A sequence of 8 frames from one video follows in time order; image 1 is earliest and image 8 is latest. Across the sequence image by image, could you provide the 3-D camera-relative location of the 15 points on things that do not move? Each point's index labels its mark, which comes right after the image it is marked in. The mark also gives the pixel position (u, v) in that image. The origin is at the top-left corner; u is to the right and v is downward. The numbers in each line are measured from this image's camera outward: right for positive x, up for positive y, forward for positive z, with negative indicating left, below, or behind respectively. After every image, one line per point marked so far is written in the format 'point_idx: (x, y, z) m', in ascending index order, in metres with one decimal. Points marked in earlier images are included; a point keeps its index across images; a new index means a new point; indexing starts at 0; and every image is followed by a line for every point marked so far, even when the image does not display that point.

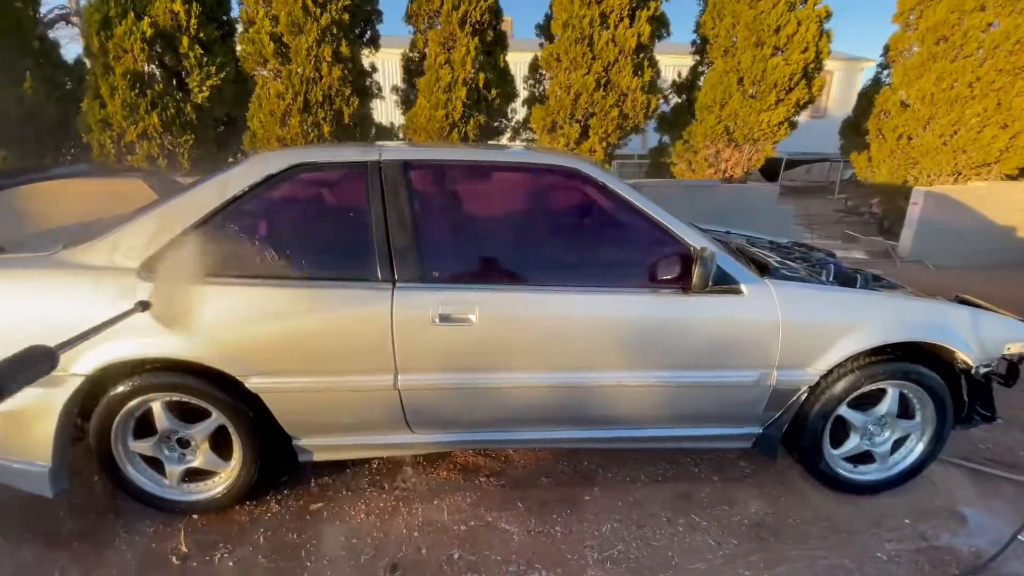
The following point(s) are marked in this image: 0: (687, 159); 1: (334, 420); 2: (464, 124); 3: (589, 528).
0: (+2.6, +1.9, +7.1) m
1: (-0.9, -0.7, +2.4) m
2: (-0.6, +2.1, +6.2) m
3: (+0.4, -1.2, +2.5) m
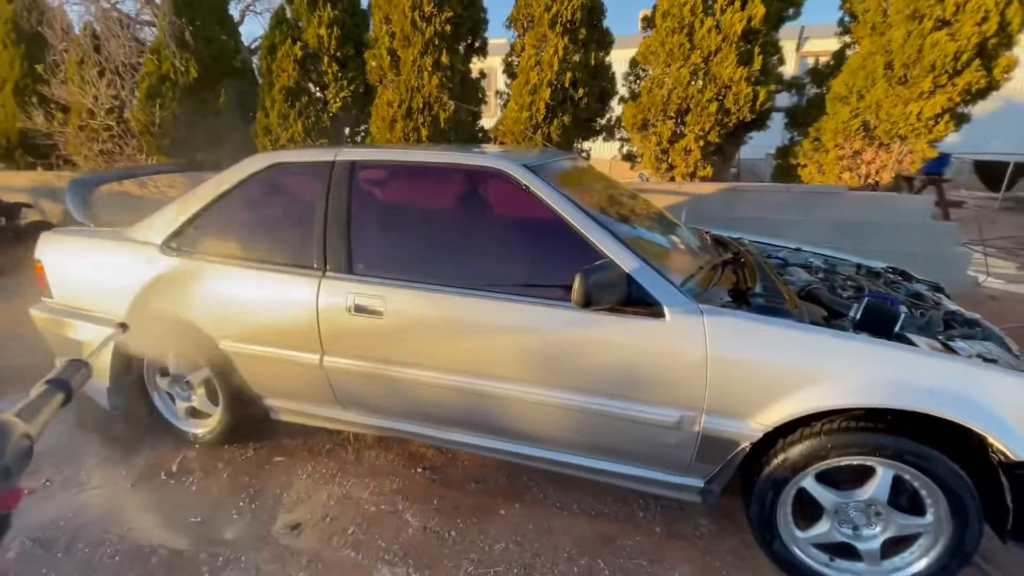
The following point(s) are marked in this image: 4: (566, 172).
0: (+3.8, +1.6, +6.0) m
1: (-1.3, -0.6, +2.7) m
2: (+0.5, +2.1, +6.2) m
3: (-0.1, -1.2, +2.4) m
4: (+0.3, +0.7, +2.8) m
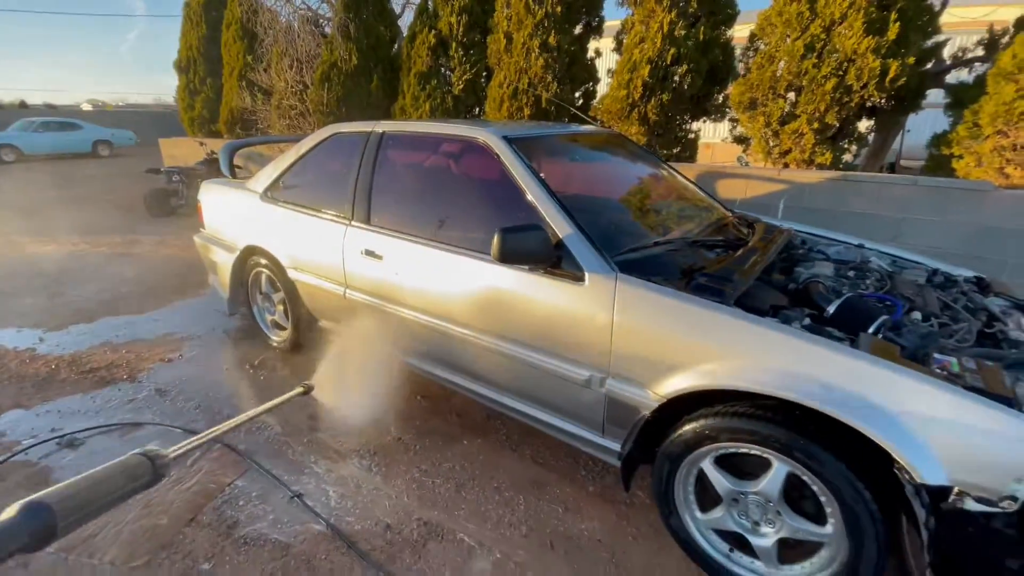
0: (+4.7, +1.4, +4.9) m
1: (-1.4, -0.2, +3.5) m
2: (+1.7, +2.3, +6.1) m
3: (-0.4, -1.0, +2.8) m
4: (+0.3, +0.9, +3.0) m
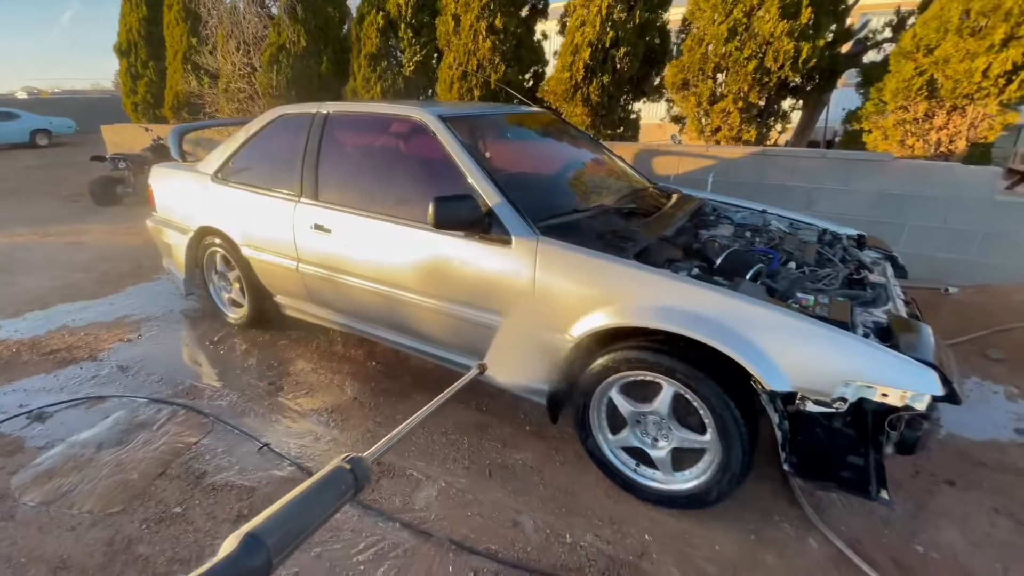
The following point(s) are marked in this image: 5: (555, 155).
0: (+4.1, +1.8, +5.4) m
1: (-1.8, 0.0, +3.7) m
2: (+1.0, +2.7, +6.4) m
3: (-0.8, -0.8, +3.1) m
4: (-0.1, +1.1, +3.3) m
5: (+0.3, +0.9, +3.4) m
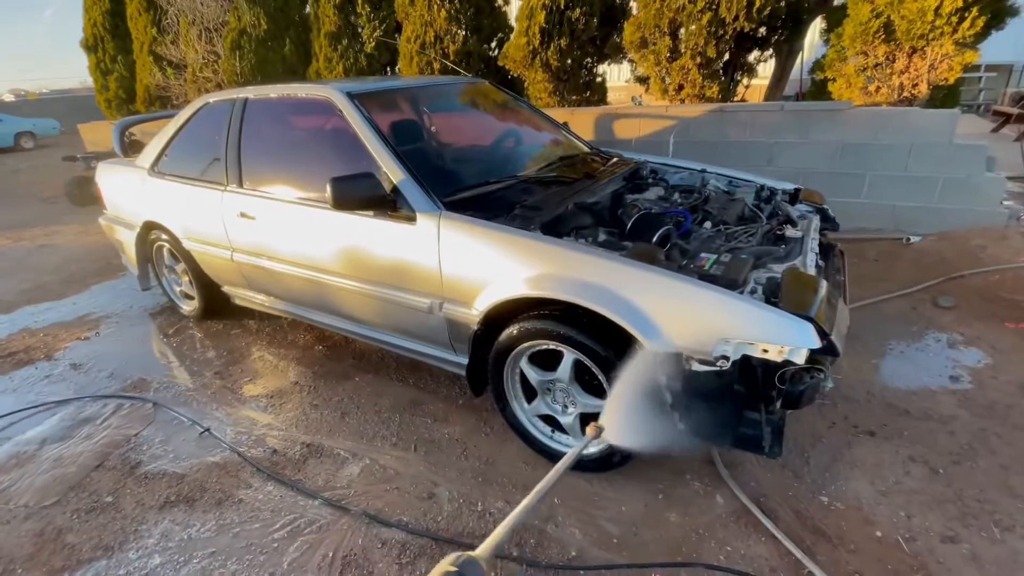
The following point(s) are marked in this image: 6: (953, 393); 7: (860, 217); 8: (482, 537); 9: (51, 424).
0: (+3.6, +2.3, +5.3) m
1: (-2.2, +0.1, +3.7) m
2: (+0.4, +3.1, +6.2) m
3: (-1.2, -0.7, +3.1) m
4: (-0.6, +1.2, +3.2) m
5: (-0.2, +1.1, +3.4) m
6: (+2.6, -0.6, +2.8) m
7: (+3.6, +0.7, +4.9) m
8: (-0.1, -1.1, +2.1) m
9: (-2.9, -0.9, +3.0) m
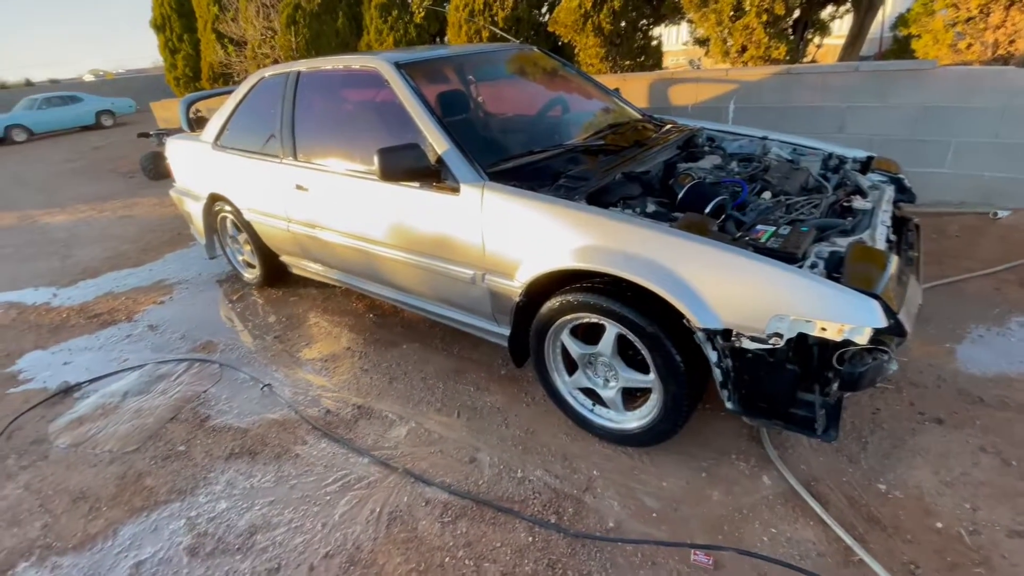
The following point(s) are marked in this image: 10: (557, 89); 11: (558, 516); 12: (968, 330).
0: (+4.1, +2.6, +4.7) m
1: (-1.9, +0.3, +3.9) m
2: (+1.1, +3.4, +5.9) m
3: (-0.9, -0.5, +3.3) m
4: (-0.3, +1.4, +3.2) m
5: (+0.1, +1.3, +3.3) m
6: (+2.8, -0.5, +2.6) m
7: (+4.0, +0.9, +4.5) m
8: (0.0, -1.0, +2.2) m
9: (-2.6, -0.6, +3.3) m
10: (+0.3, +1.4, +3.4) m
11: (+0.2, -1.0, +2.1) m
12: (+2.9, -0.3, +3.0) m
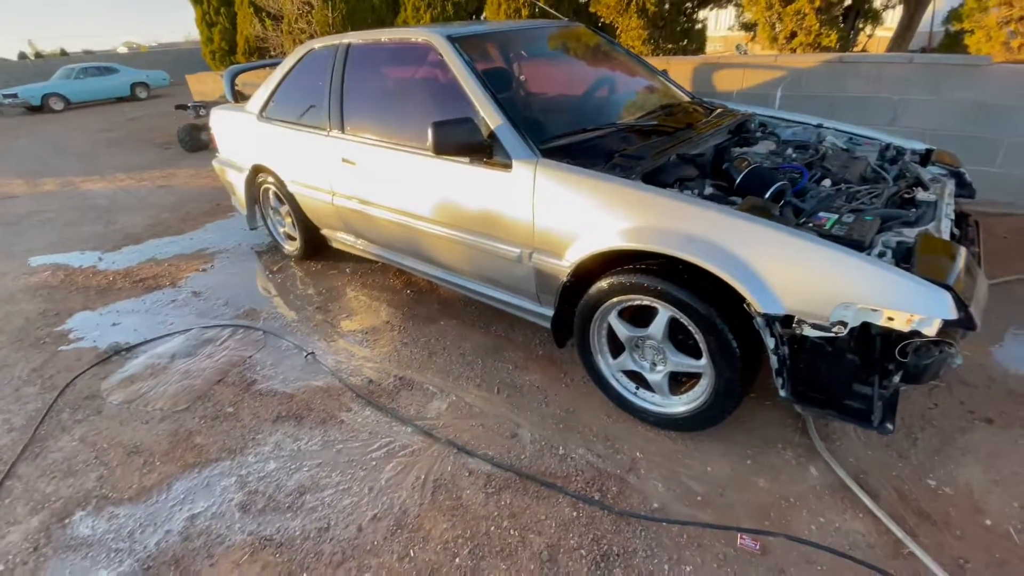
0: (+4.5, +2.5, +4.5) m
1: (-1.6, +0.6, +3.9) m
2: (+1.6, +3.5, +5.8) m
3: (-0.7, -0.3, +3.3) m
4: (0.0, +1.6, +3.1) m
5: (+0.4, +1.4, +3.2) m
6: (+3.1, -0.5, +2.5) m
7: (+4.4, +0.9, +4.3) m
8: (+0.2, -0.9, +2.2) m
9: (-2.4, -0.4, +3.4) m
10: (+0.7, +1.5, +3.4) m
11: (+0.4, -0.9, +2.1) m
12: (+3.1, -0.3, +2.9) m
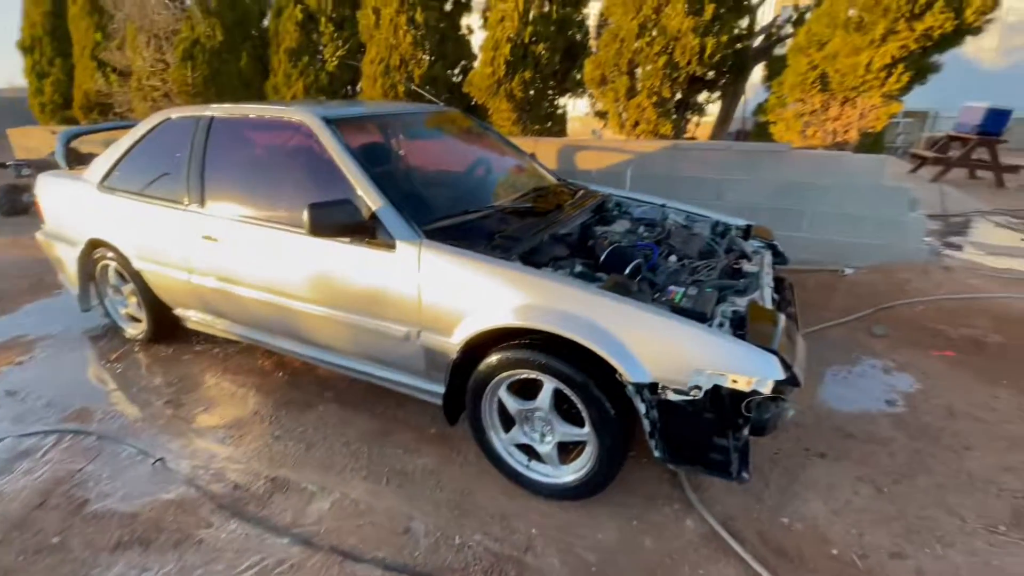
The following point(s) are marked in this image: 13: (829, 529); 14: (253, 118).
0: (+3.2, +2.0, +5.7) m
1: (-2.5, -0.1, +3.5) m
2: (0.0, +2.8, +6.4) m
3: (-1.4, -0.8, +3.0) m
4: (-0.8, +1.1, +3.2) m
5: (-0.4, +0.9, +3.4) m
6: (+2.4, -0.8, +3.1) m
7: (+3.2, +0.4, +5.3) m
8: (-0.2, -1.2, +2.1) m
9: (-3.1, -1.0, +2.8) m
10: (-0.2, +1.0, +3.6) m
11: (0.0, -1.2, +2.1) m
12: (+2.4, -0.6, +3.5) m
13: (+1.5, -1.2, +2.3) m
14: (-1.7, +1.1, +3.1) m
